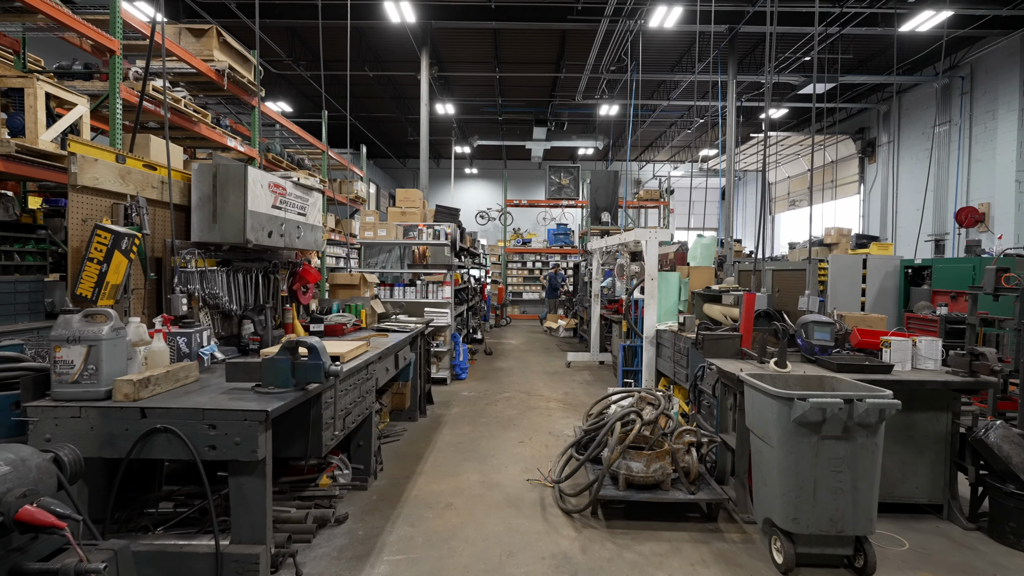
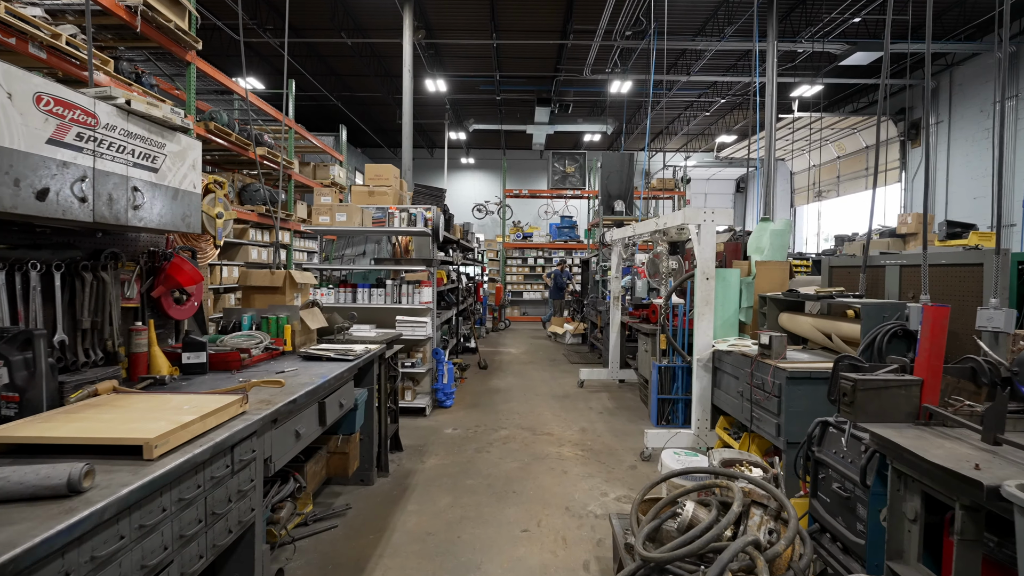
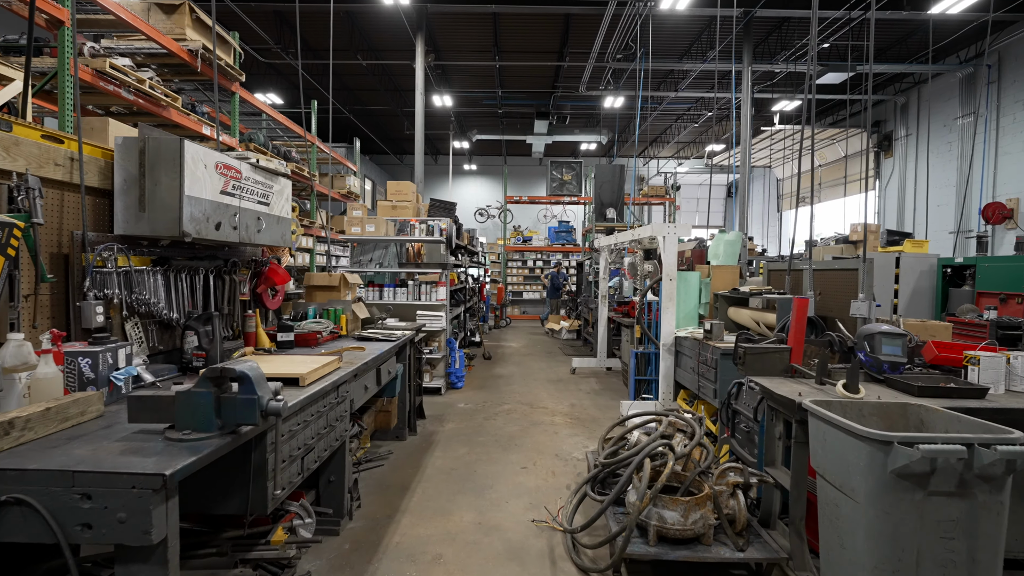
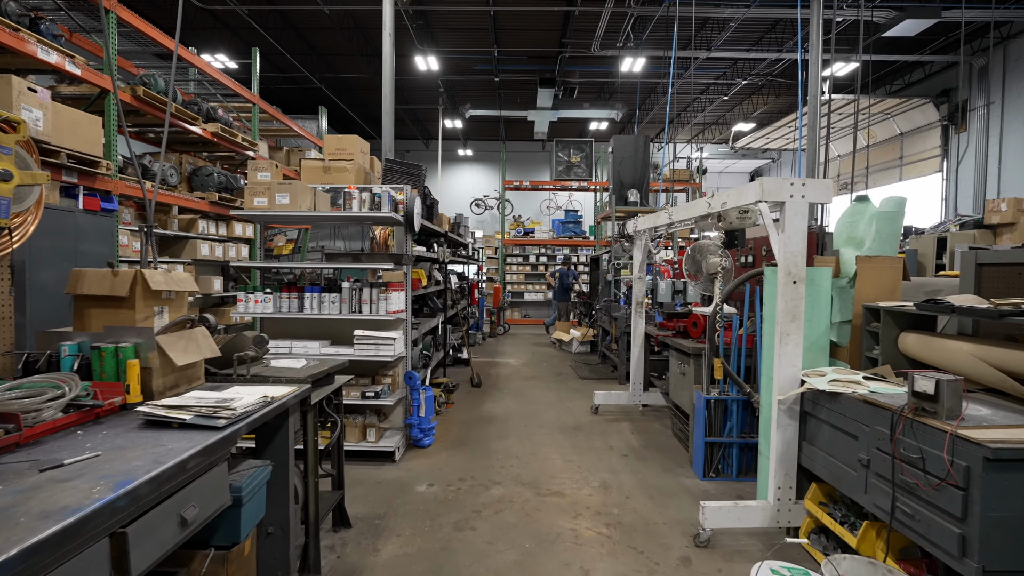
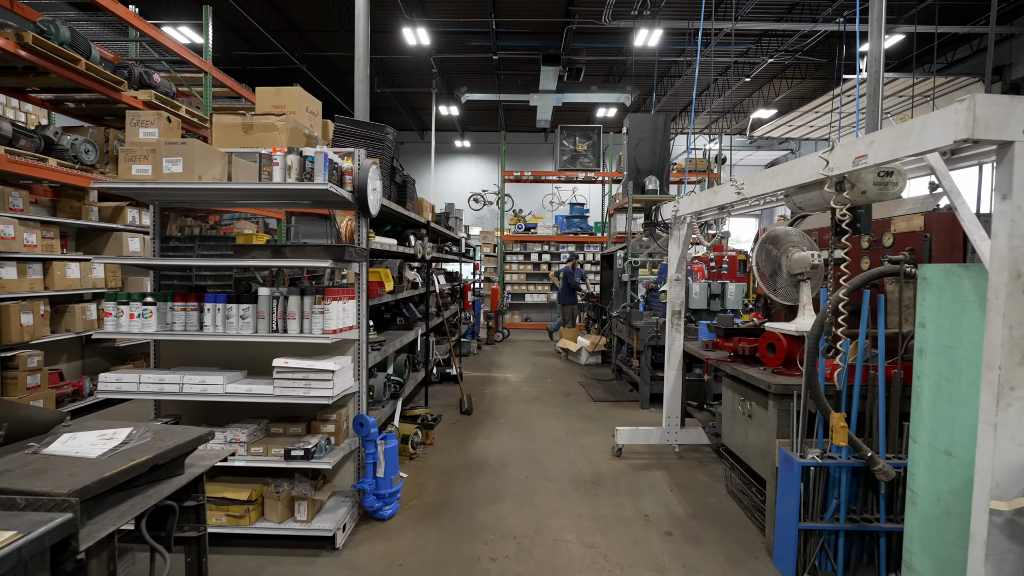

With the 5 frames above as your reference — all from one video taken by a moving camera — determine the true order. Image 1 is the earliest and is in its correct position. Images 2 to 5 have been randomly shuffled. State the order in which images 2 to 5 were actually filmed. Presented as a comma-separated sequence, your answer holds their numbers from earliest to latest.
3, 2, 4, 5
